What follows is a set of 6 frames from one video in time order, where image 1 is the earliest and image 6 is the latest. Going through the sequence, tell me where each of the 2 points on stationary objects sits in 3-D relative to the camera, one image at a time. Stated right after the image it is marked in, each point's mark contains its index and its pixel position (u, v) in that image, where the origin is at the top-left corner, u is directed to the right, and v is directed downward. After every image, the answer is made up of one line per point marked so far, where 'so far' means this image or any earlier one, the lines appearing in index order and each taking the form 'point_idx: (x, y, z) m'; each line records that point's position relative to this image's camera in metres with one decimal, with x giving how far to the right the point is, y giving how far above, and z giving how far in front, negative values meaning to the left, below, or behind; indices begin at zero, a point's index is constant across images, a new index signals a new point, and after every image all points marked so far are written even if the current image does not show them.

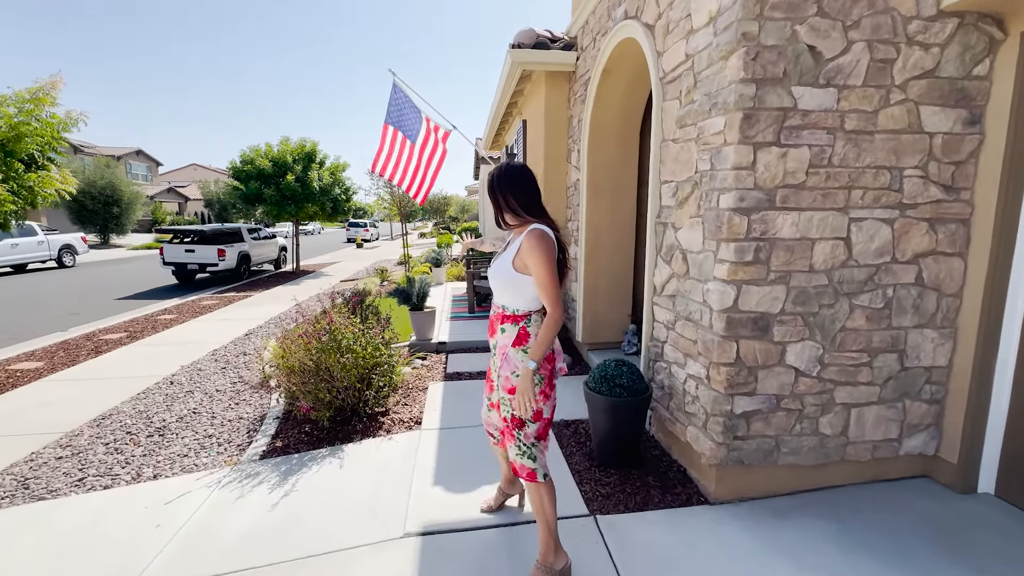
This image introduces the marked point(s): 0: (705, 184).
0: (+1.0, +0.5, +2.3) m
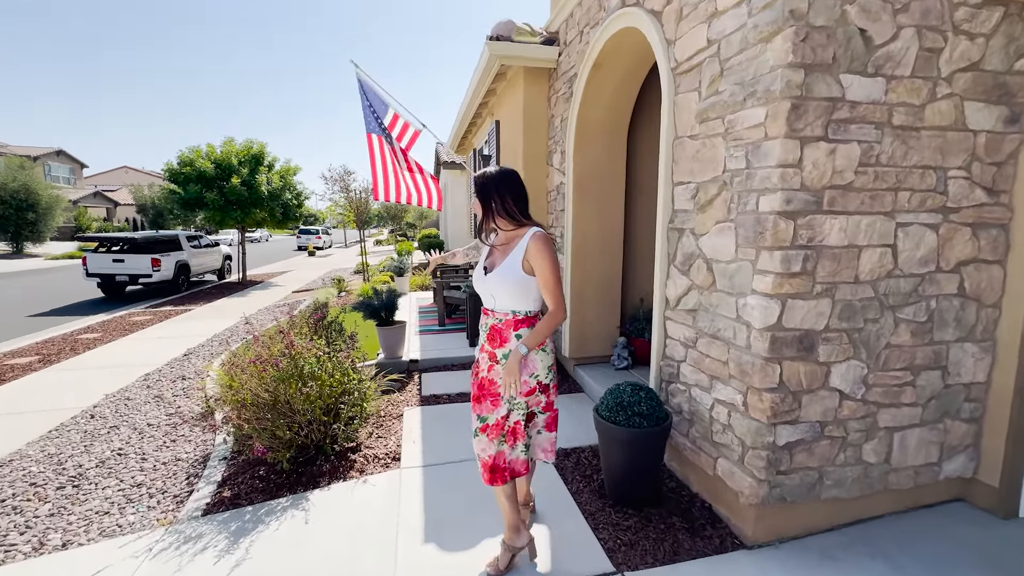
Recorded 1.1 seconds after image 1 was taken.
0: (+1.0, +0.5, +2.0) m
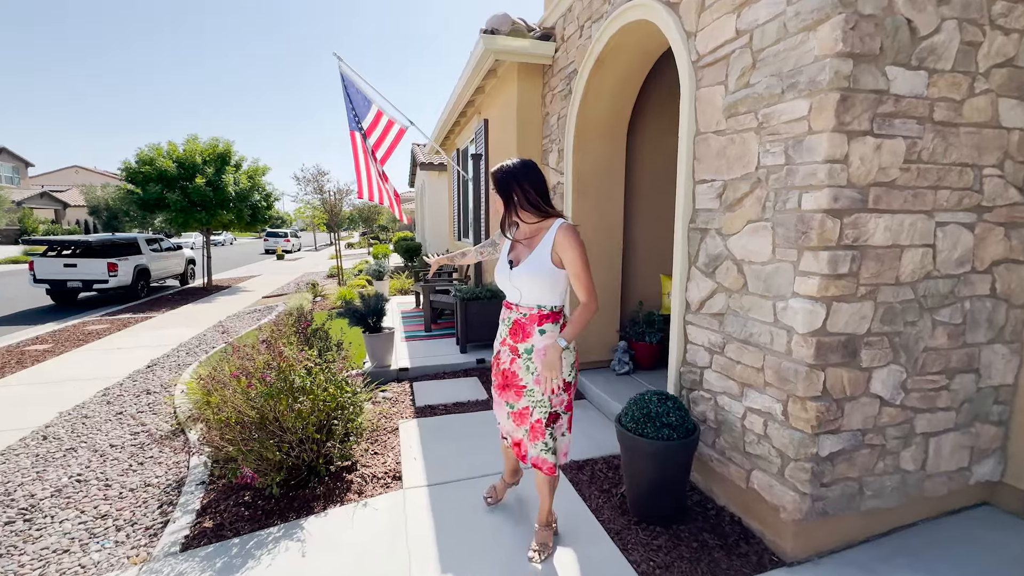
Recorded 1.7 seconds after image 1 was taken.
0: (+1.1, +0.5, +1.9) m
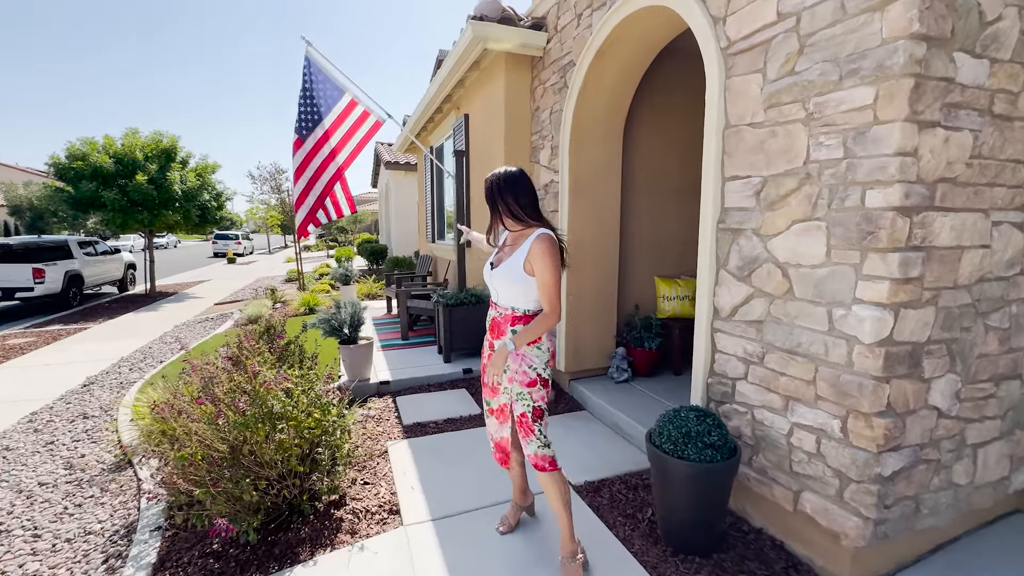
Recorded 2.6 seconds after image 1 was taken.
0: (+1.2, +0.4, +1.7) m
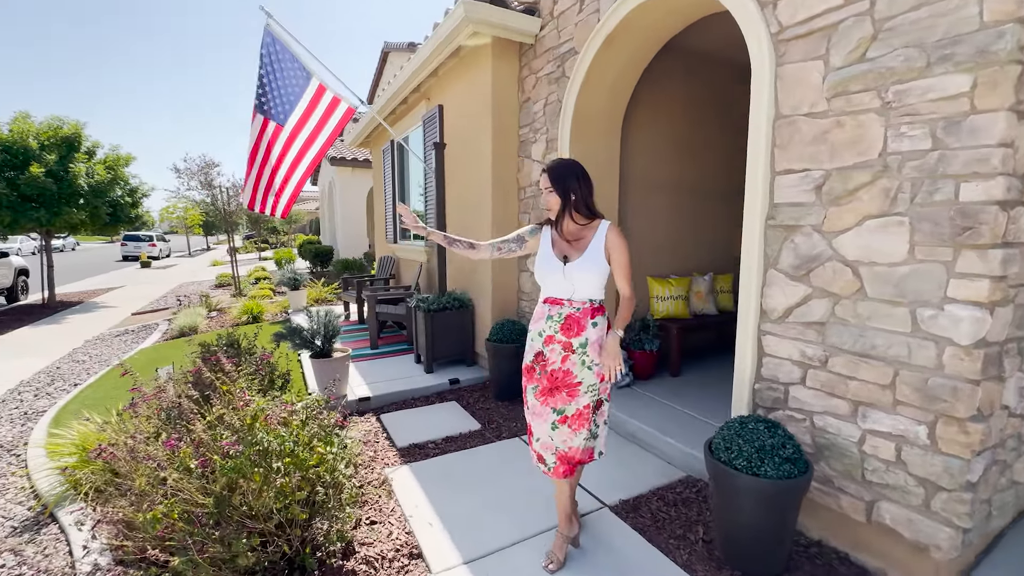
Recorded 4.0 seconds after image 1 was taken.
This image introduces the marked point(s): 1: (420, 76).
0: (+1.5, +0.4, +1.6) m
1: (-1.0, +2.3, +4.9) m
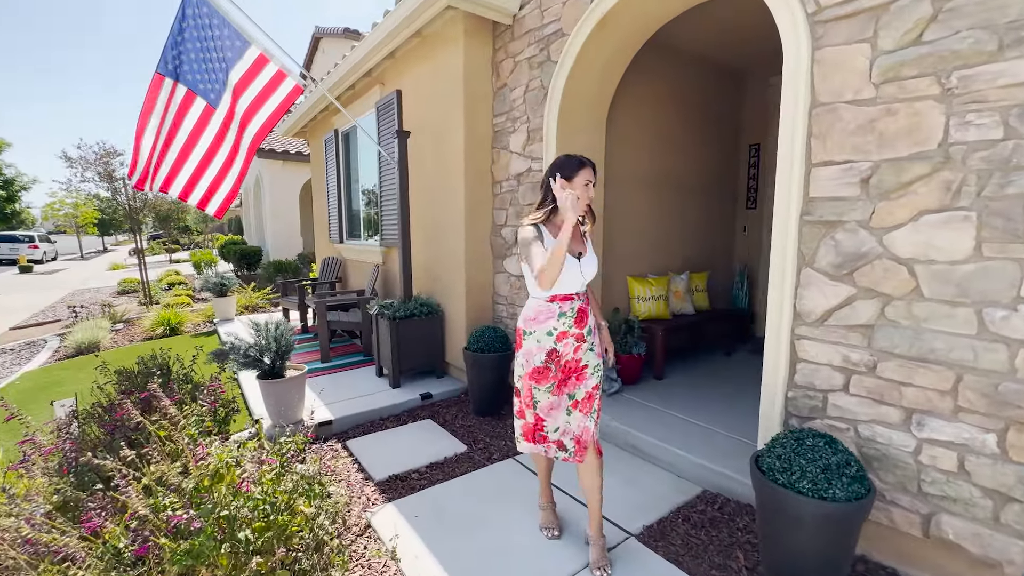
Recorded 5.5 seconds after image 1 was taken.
0: (+1.6, +0.4, +1.5) m
1: (-1.4, +2.3, +4.4) m
